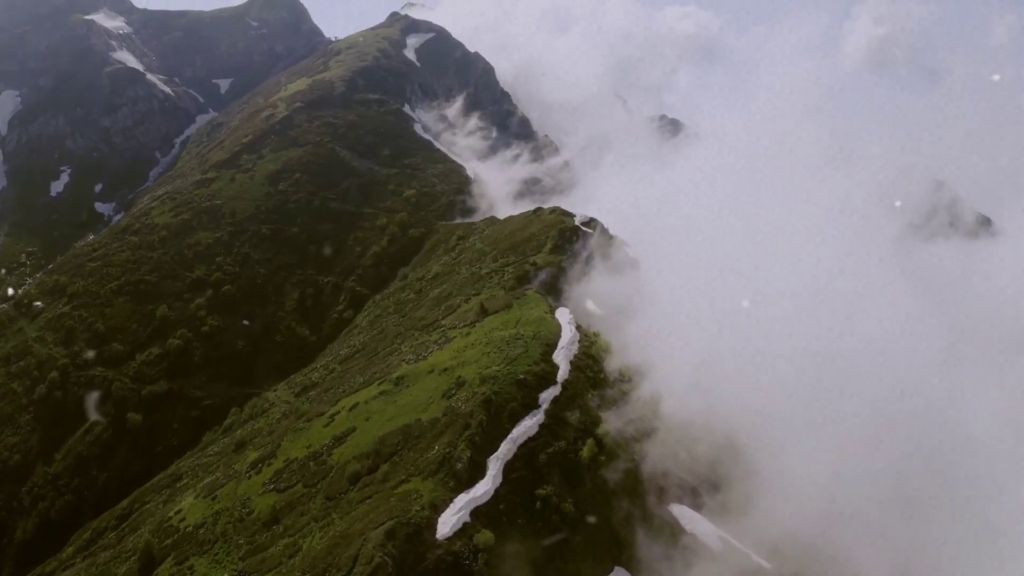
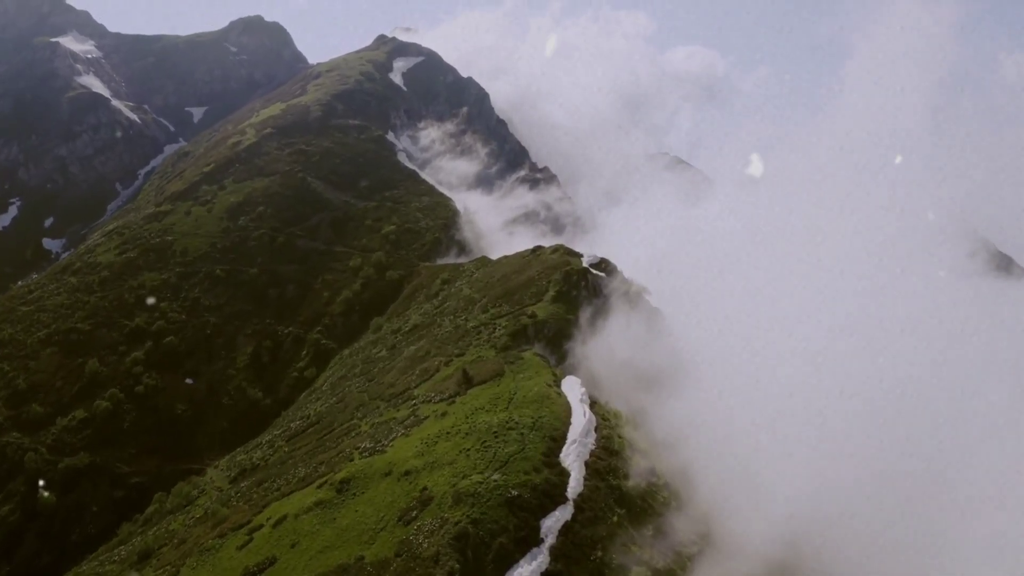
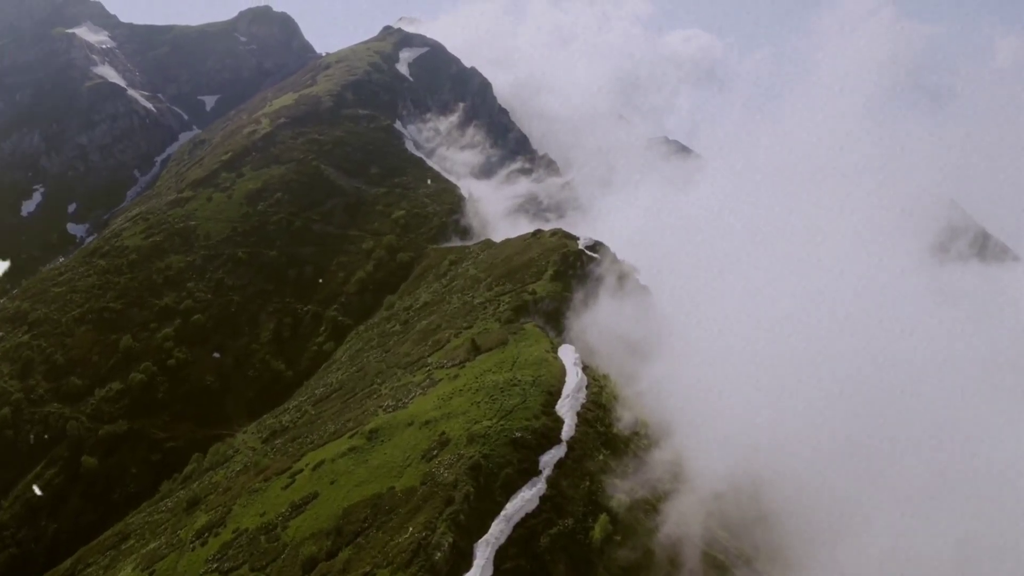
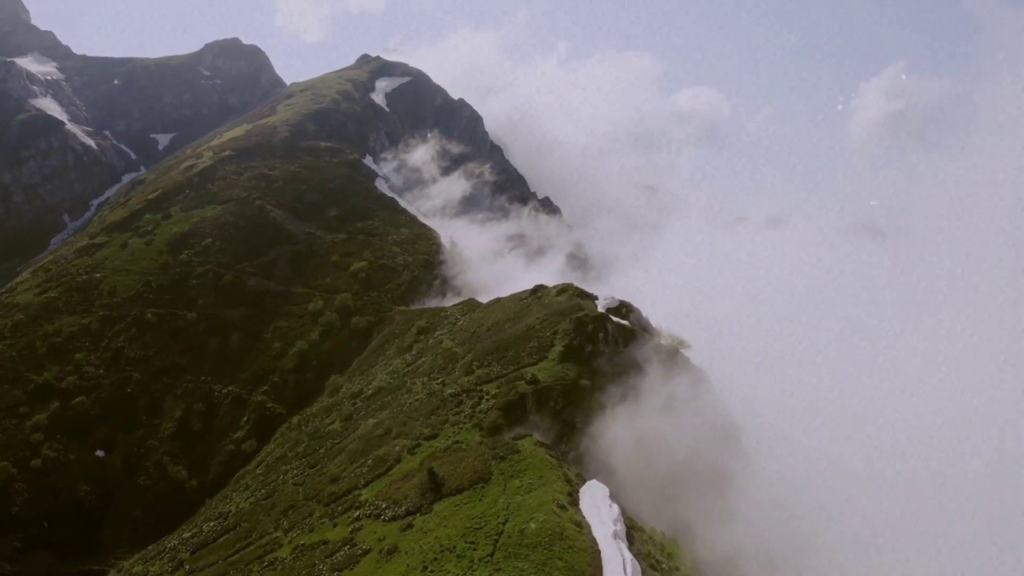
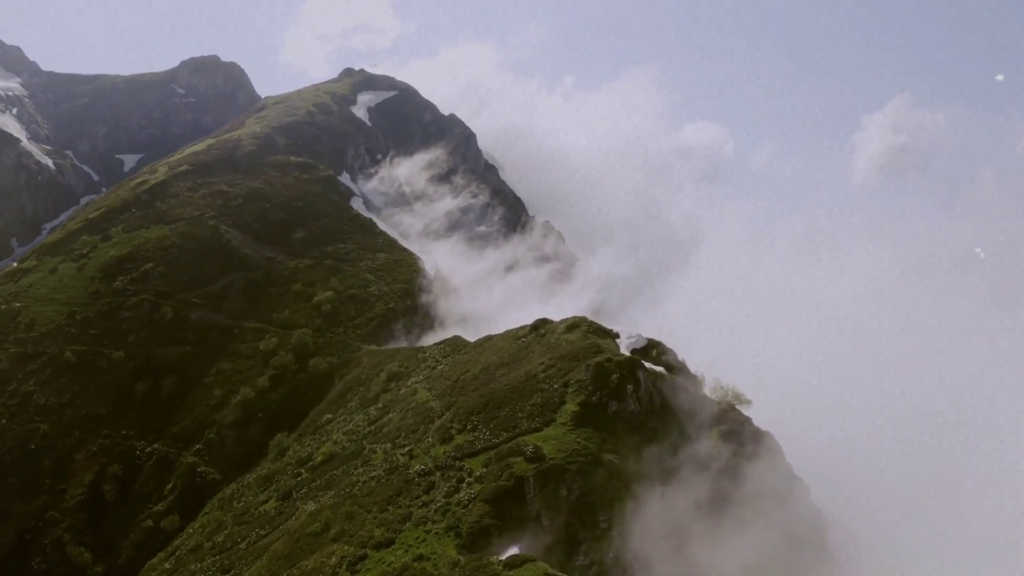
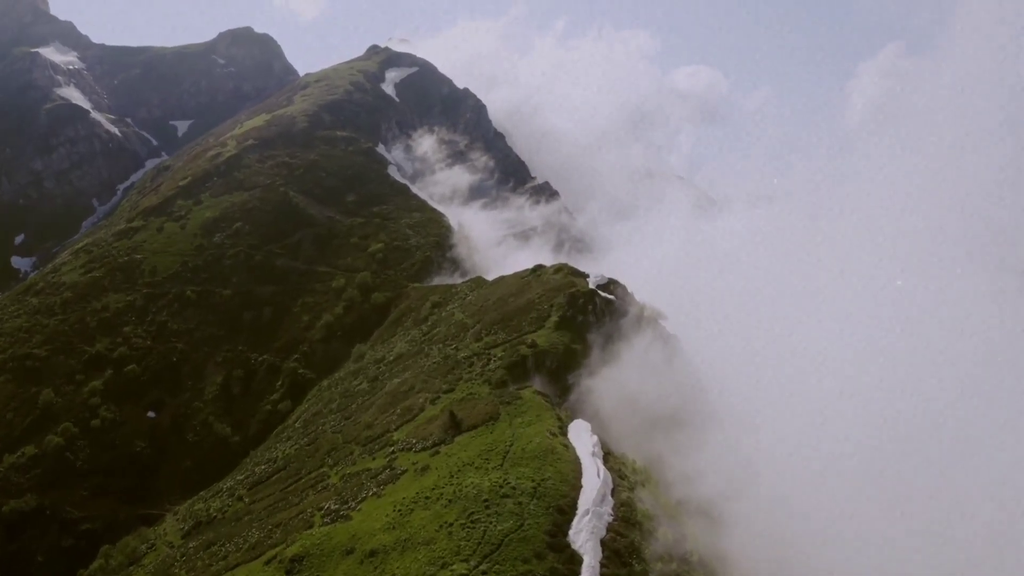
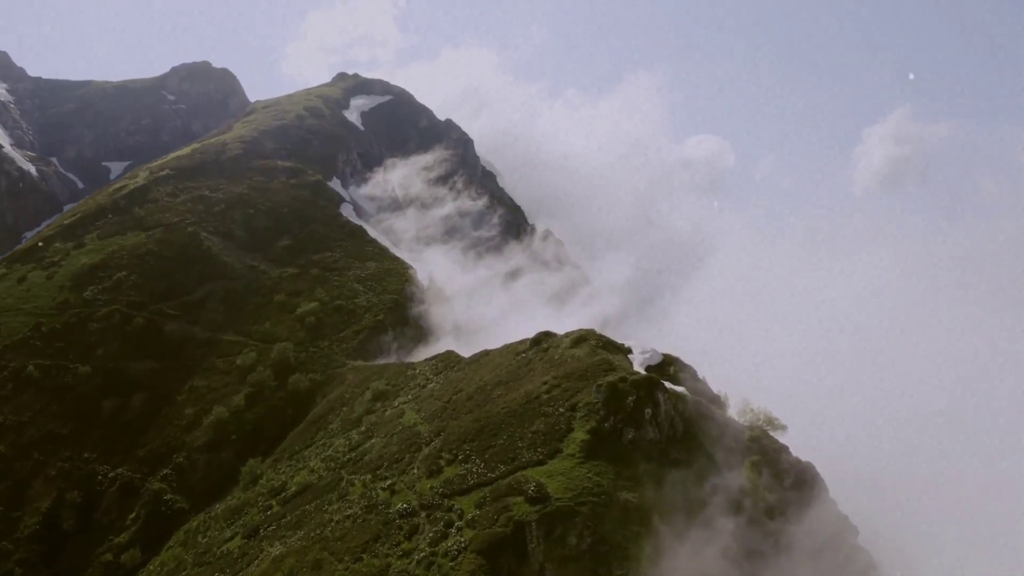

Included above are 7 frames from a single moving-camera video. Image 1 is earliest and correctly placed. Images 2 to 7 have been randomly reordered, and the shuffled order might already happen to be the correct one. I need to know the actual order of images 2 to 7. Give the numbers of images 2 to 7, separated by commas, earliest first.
3, 2, 6, 4, 5, 7
